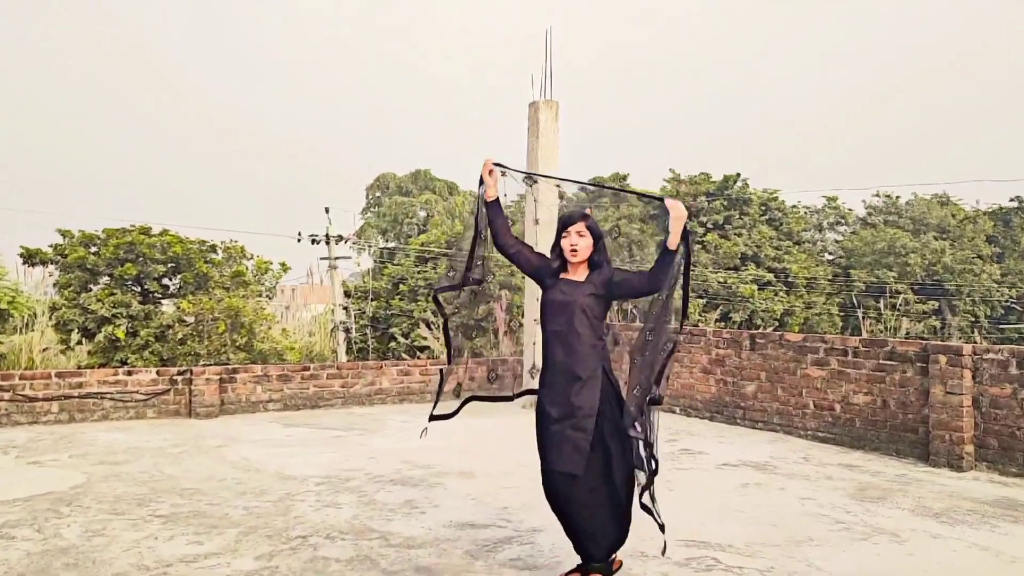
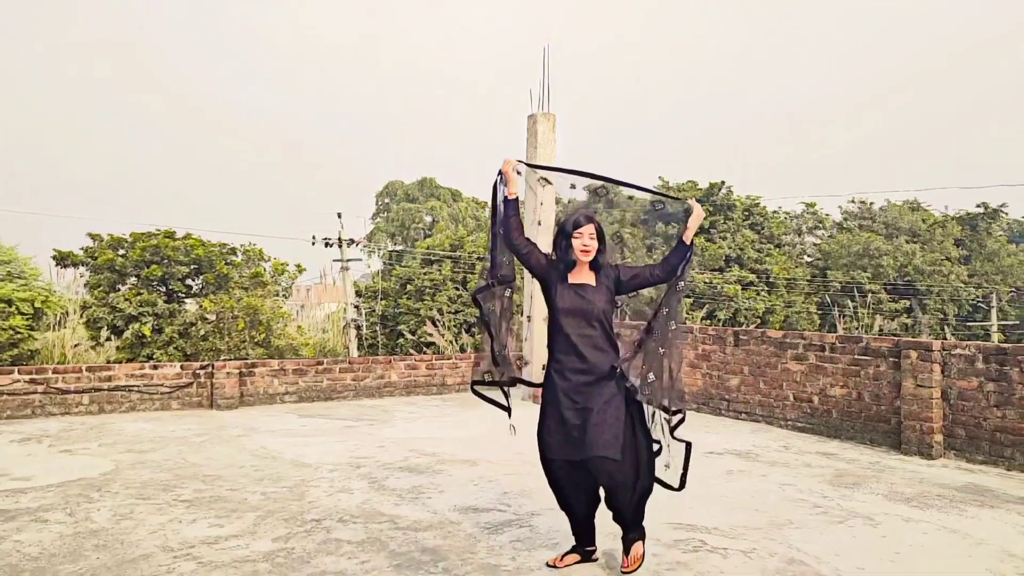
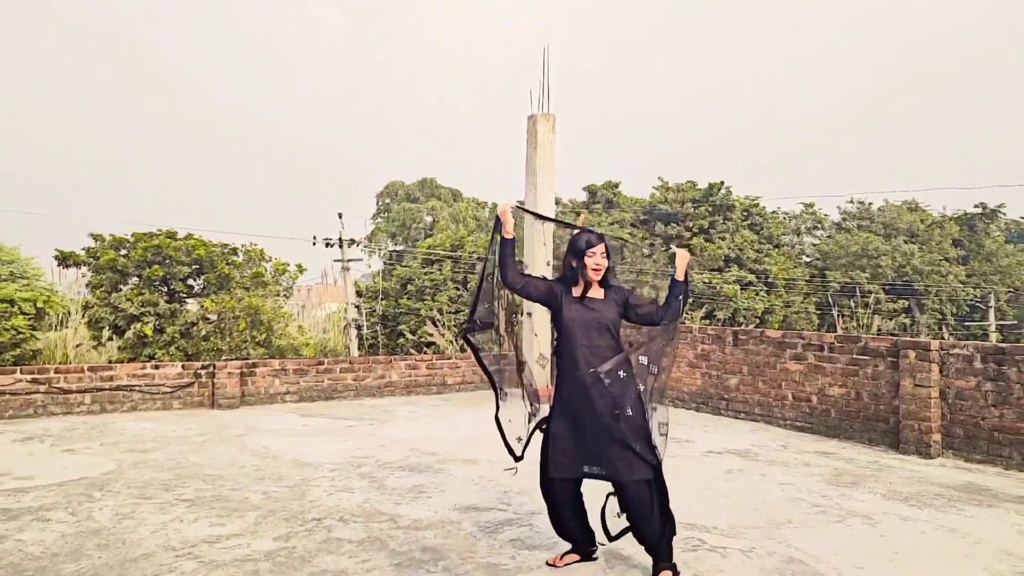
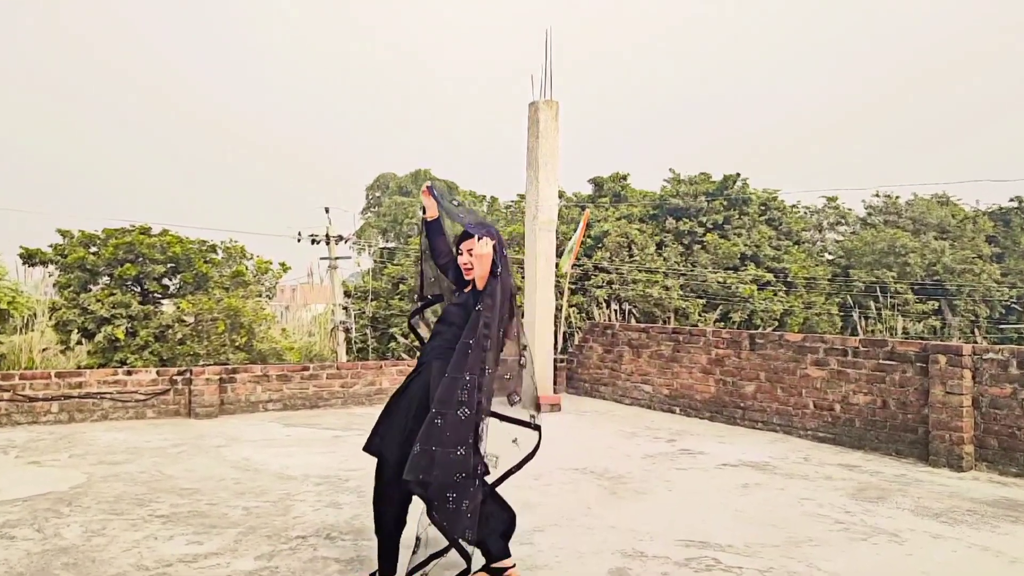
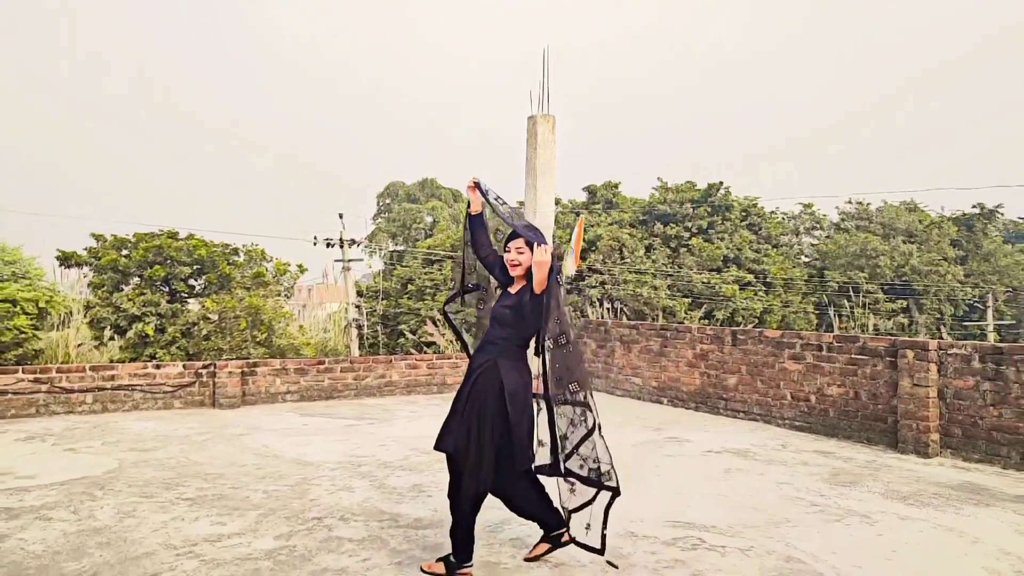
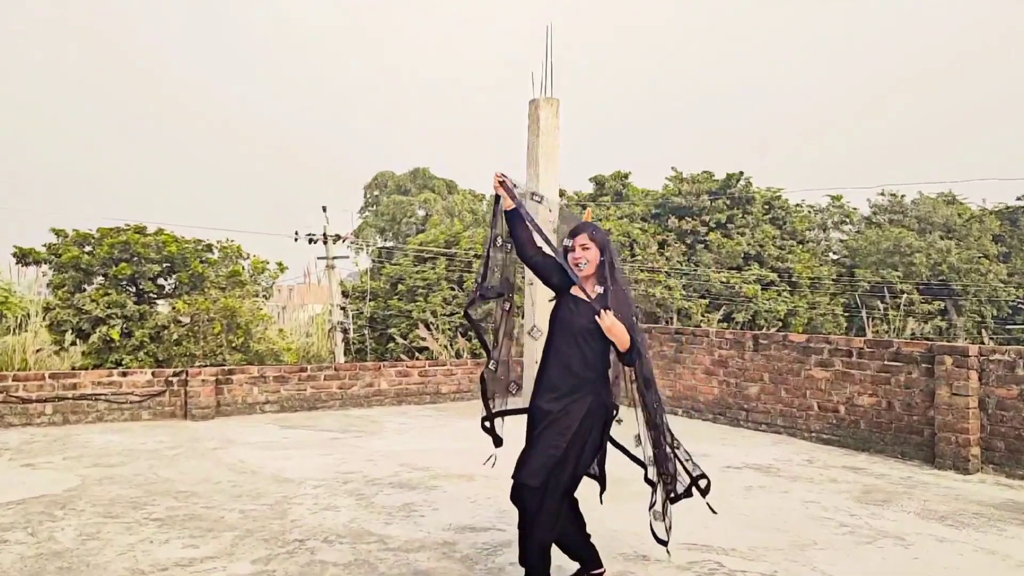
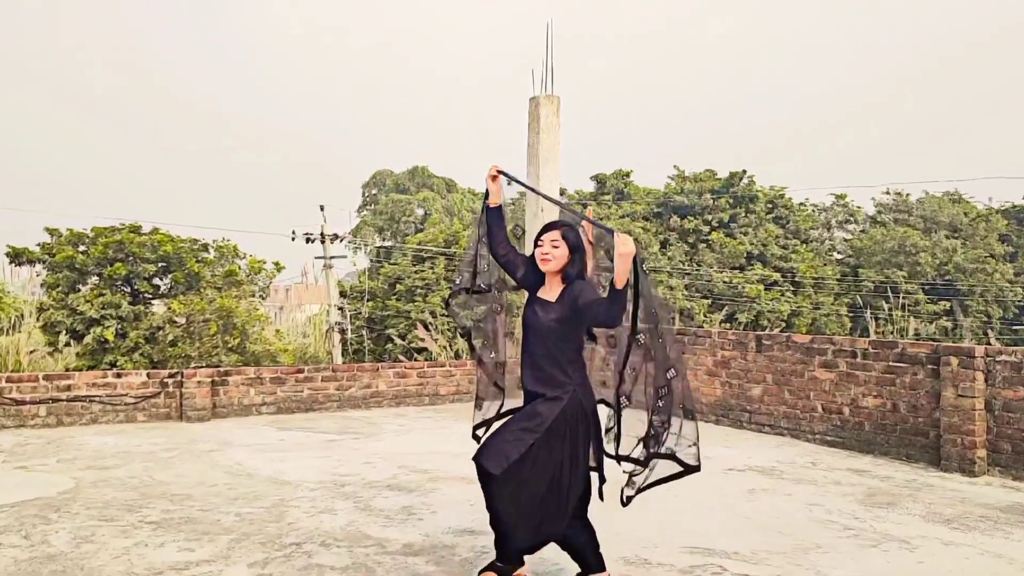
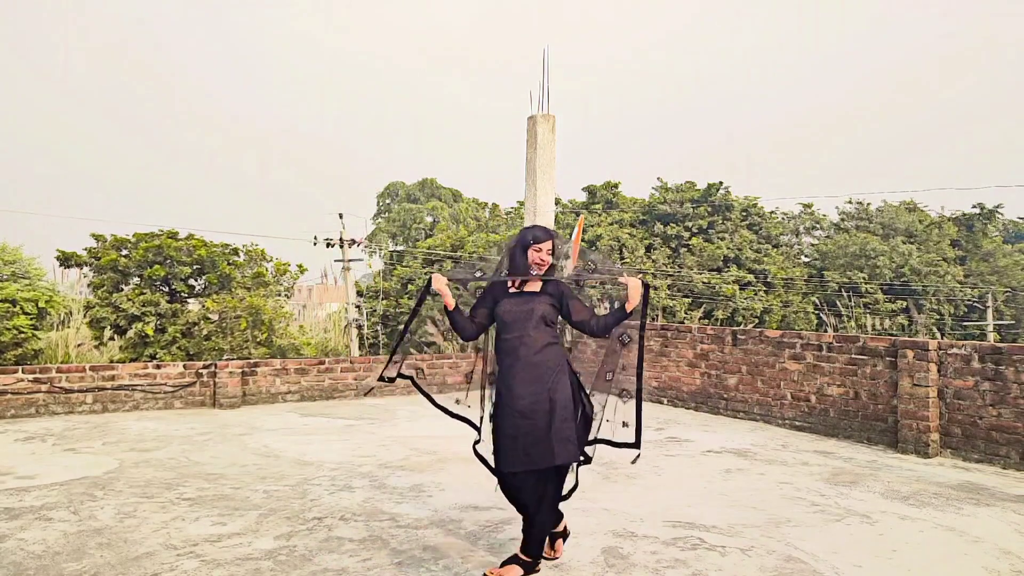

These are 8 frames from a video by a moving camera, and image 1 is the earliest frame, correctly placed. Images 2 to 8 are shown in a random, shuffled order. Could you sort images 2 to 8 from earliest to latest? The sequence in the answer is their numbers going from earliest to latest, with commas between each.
3, 6, 2, 7, 5, 4, 8
